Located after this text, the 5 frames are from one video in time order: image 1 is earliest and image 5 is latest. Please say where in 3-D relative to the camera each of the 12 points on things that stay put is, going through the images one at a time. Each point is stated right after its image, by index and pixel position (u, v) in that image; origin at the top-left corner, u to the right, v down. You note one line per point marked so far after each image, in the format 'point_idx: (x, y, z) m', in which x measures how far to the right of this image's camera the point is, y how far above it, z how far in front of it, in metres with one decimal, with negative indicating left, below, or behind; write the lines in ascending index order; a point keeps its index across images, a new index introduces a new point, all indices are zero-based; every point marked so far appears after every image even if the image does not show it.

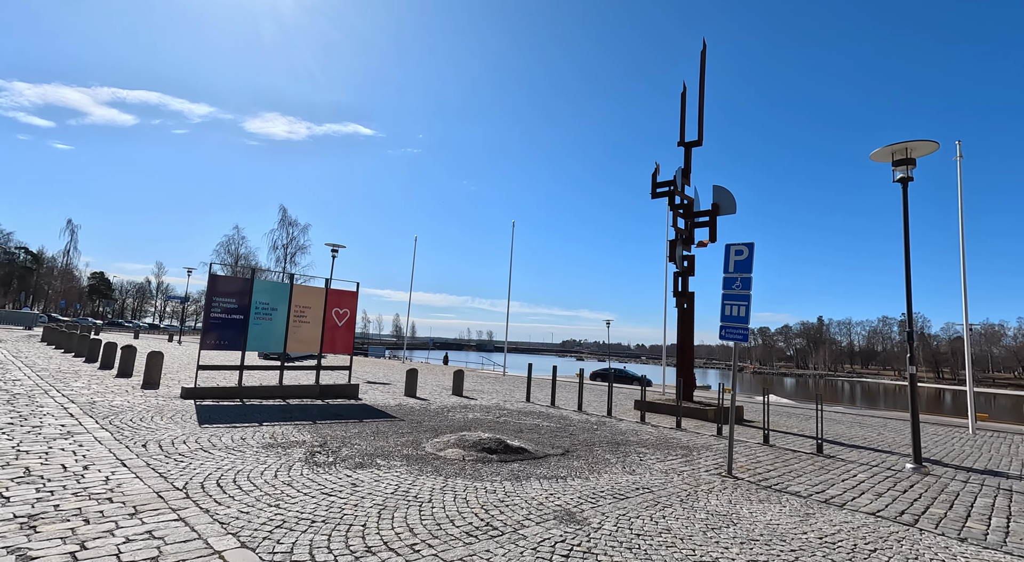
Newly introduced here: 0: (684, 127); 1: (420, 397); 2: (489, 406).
0: (+5.2, +4.7, +16.6) m
1: (-2.5, -3.3, +15.3) m
2: (-0.6, -3.2, +14.1) m
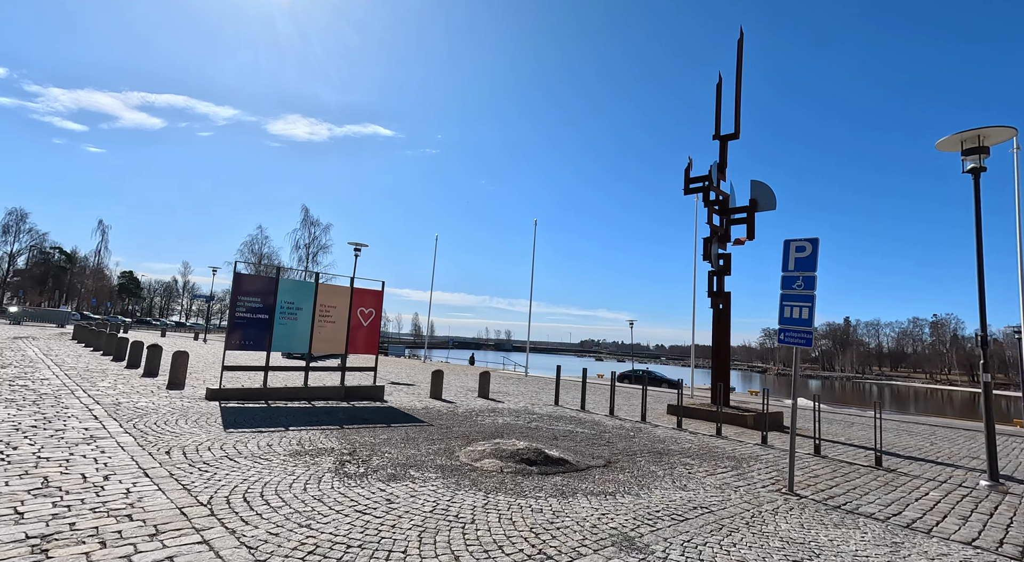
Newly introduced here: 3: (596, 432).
0: (+6.0, +4.7, +16.0) m
1: (-1.8, -3.2, +14.9) m
2: (+0.1, -3.2, +13.6) m
3: (+1.6, -2.9, +10.4) m
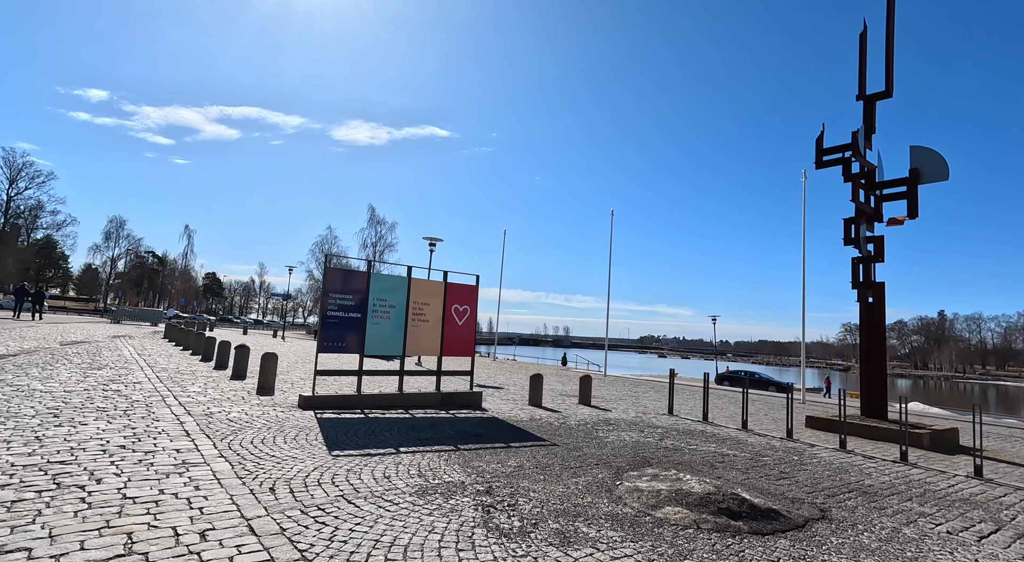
0: (+8.7, +5.0, +13.5) m
1: (+0.9, -3.1, +13.4) m
2: (+2.7, -3.1, +11.9) m
3: (+3.8, -2.7, +8.6) m
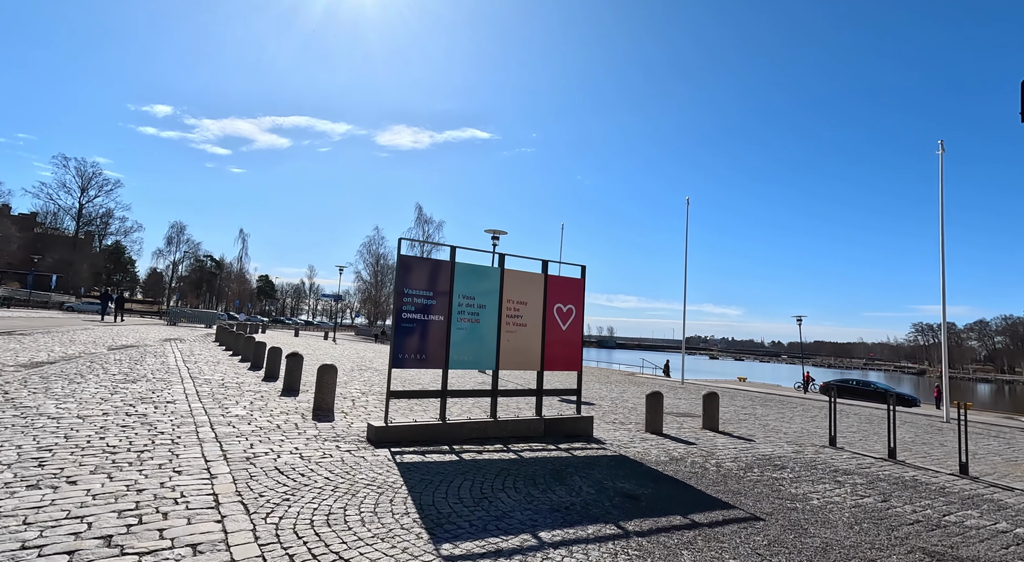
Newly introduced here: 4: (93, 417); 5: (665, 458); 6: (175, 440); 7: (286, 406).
0: (+10.8, +5.2, +10.0) m
1: (+3.1, -3.0, +10.4) m
2: (+4.8, -2.9, +8.8) m
3: (+5.6, -2.6, +5.4) m
4: (-6.2, -2.0, +8.1) m
5: (+2.4, -2.7, +8.5) m
6: (-4.4, -2.0, +7.1) m
7: (-4.2, -2.3, +10.2) m
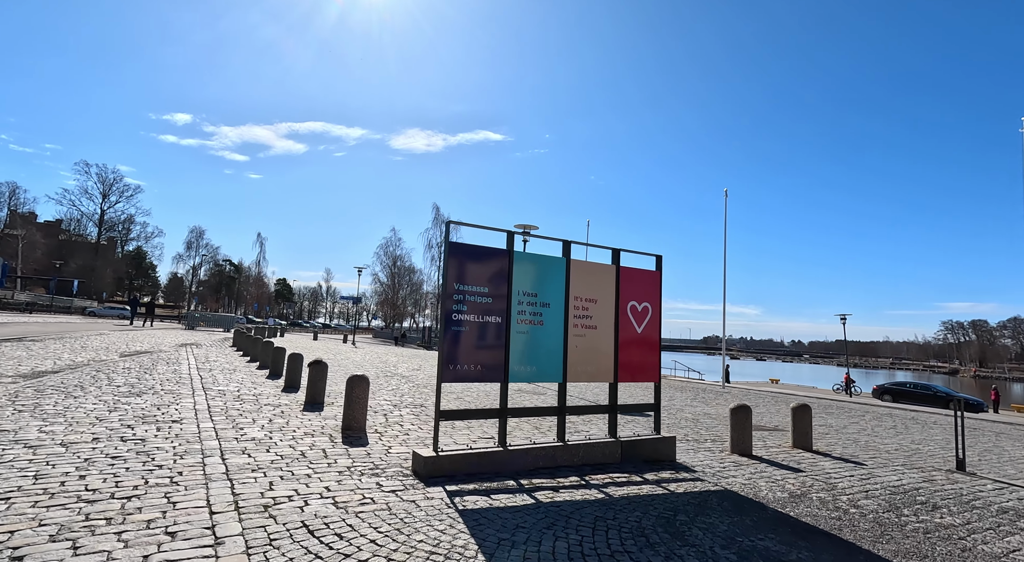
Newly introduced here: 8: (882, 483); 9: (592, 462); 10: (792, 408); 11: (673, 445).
0: (+11.8, +5.4, +8.0) m
1: (+4.2, -2.8, +8.7) m
2: (+5.8, -2.8, +7.0) m
3: (+6.5, -2.4, +3.6) m
4: (-5.3, -2.0, +6.7) m
5: (+3.3, -2.6, +6.7) m
6: (-3.5, -2.0, +5.6) m
7: (-3.2, -2.3, +8.7) m
8: (+5.2, -2.8, +7.7) m
9: (+1.1, -2.5, +7.3) m
10: (+5.4, -2.4, +10.6) m
11: (+2.4, -2.4, +8.0) m
